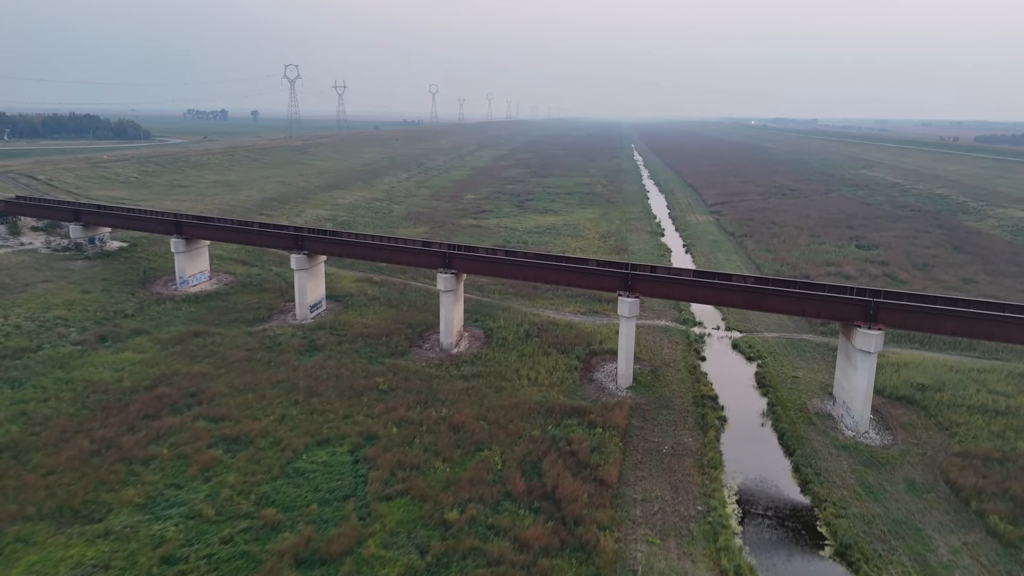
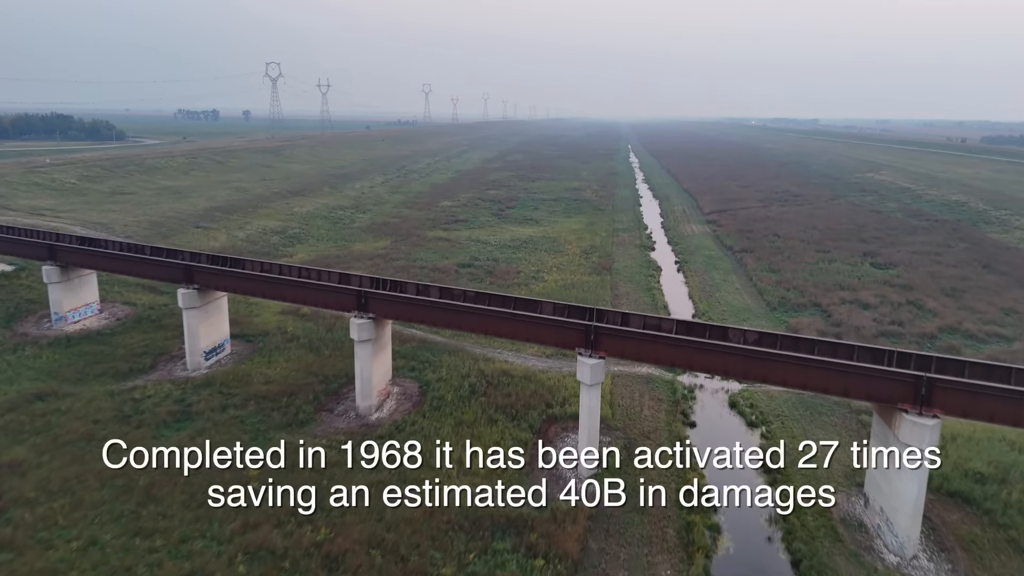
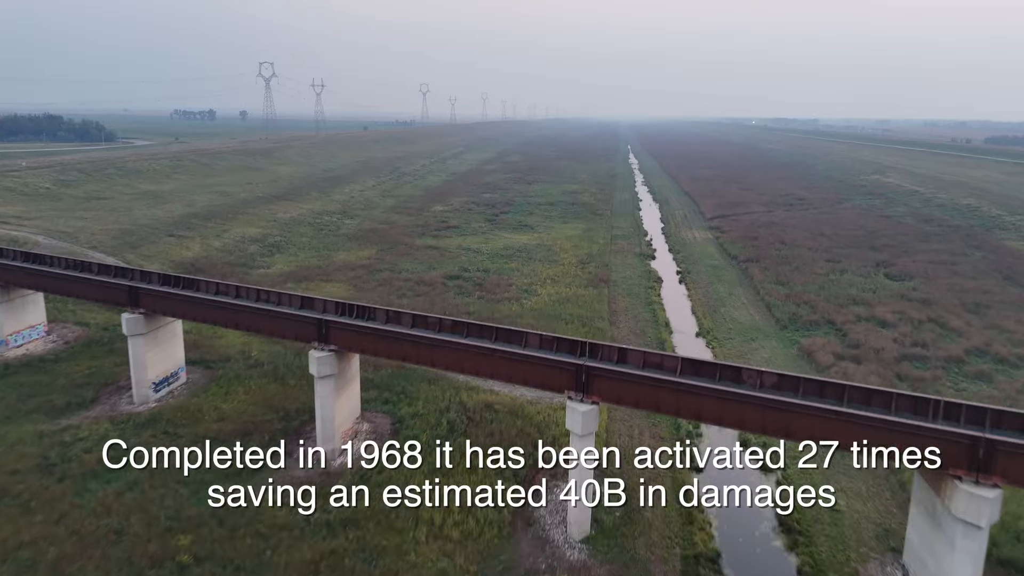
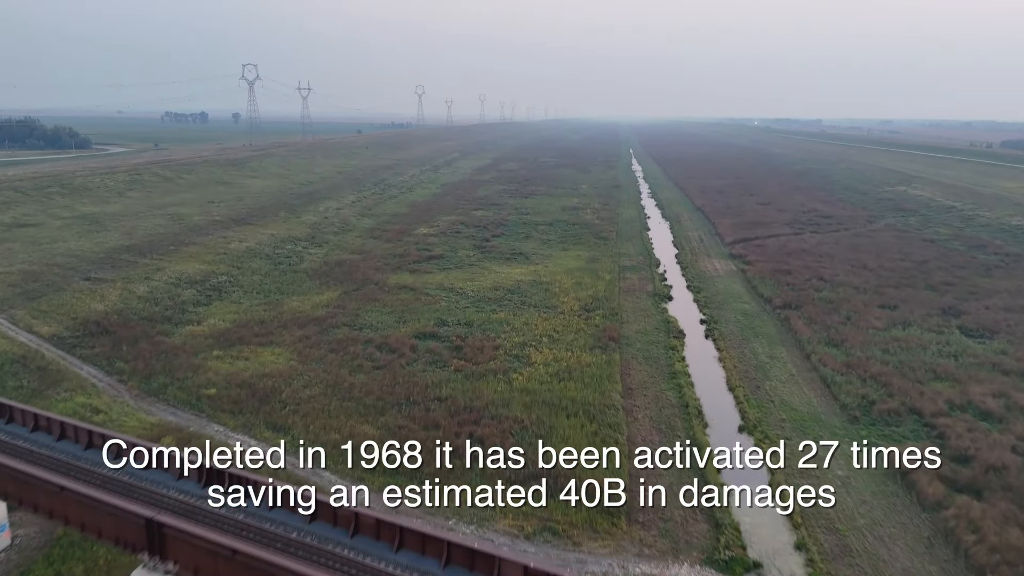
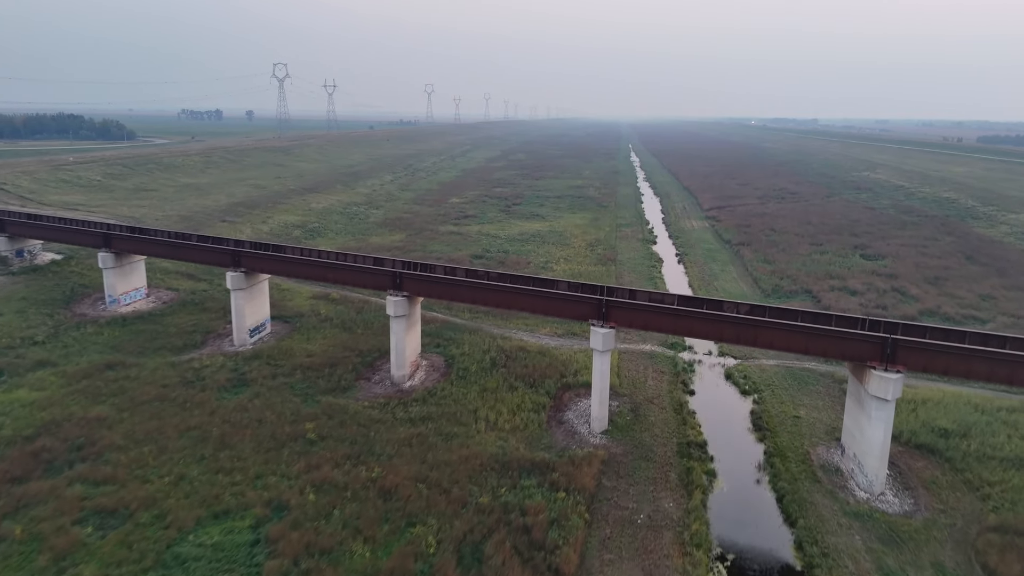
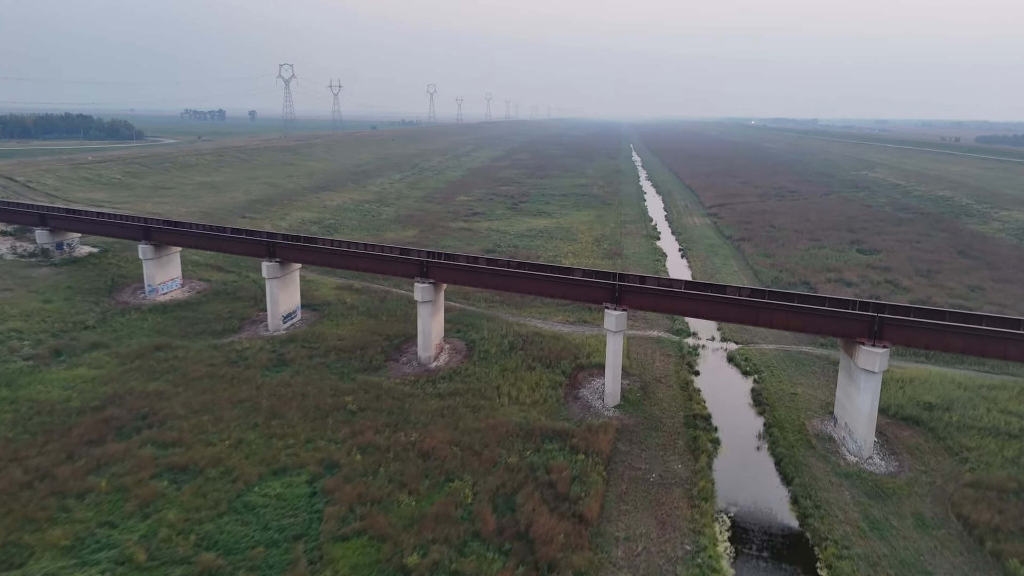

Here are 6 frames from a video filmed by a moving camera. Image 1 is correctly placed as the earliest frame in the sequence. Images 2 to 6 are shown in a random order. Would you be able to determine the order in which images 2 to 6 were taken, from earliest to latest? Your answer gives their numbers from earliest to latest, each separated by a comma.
6, 5, 2, 3, 4
